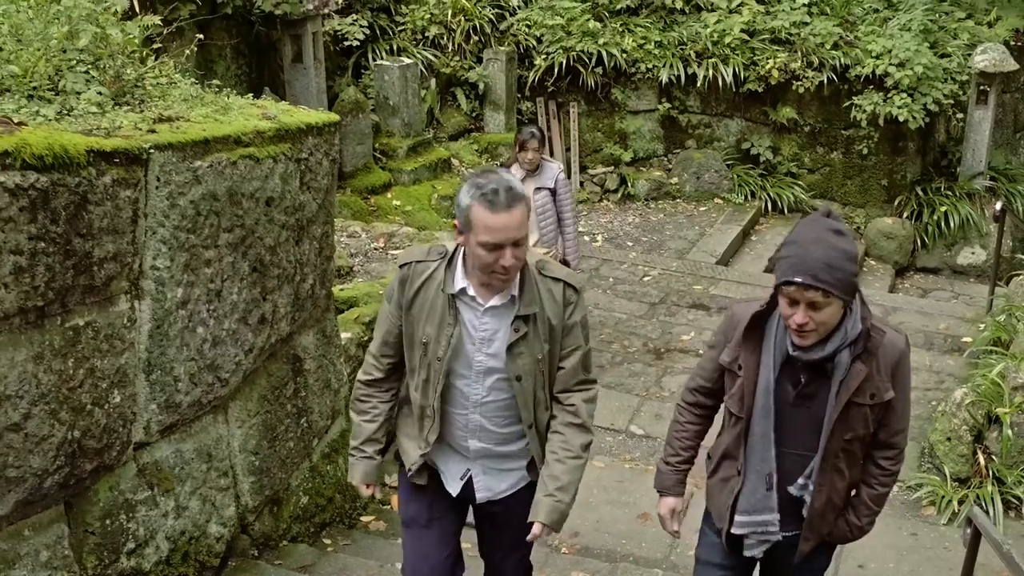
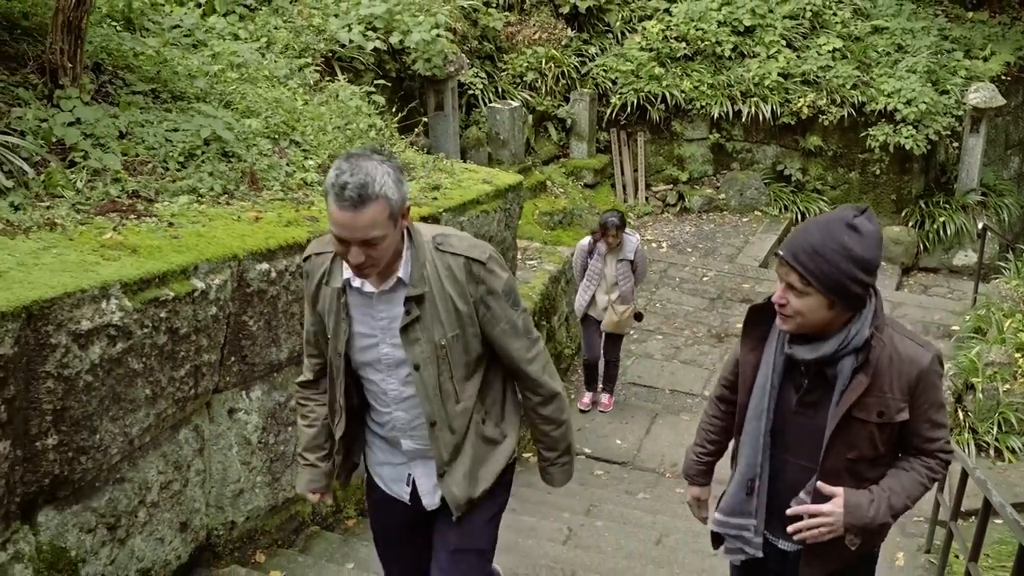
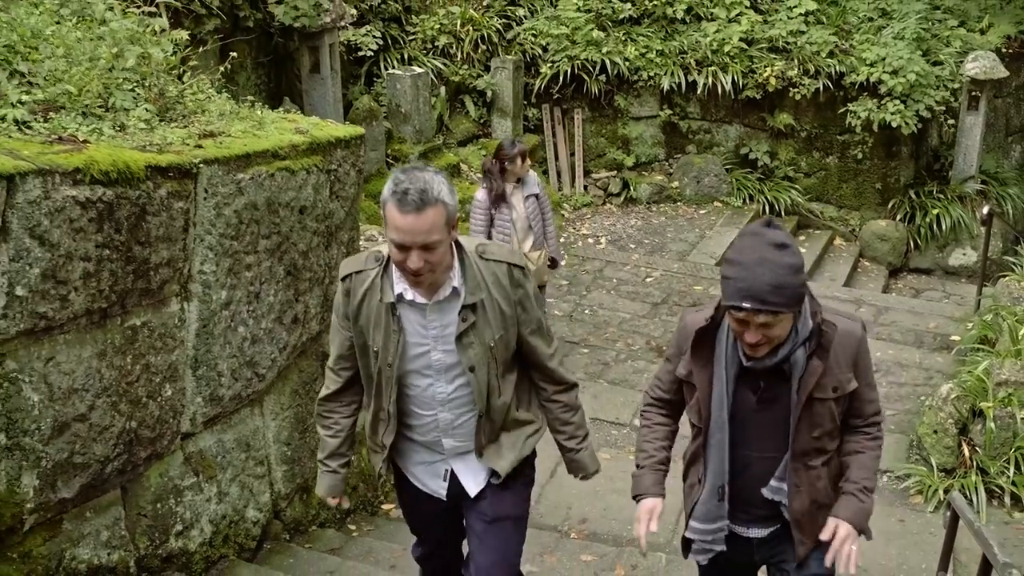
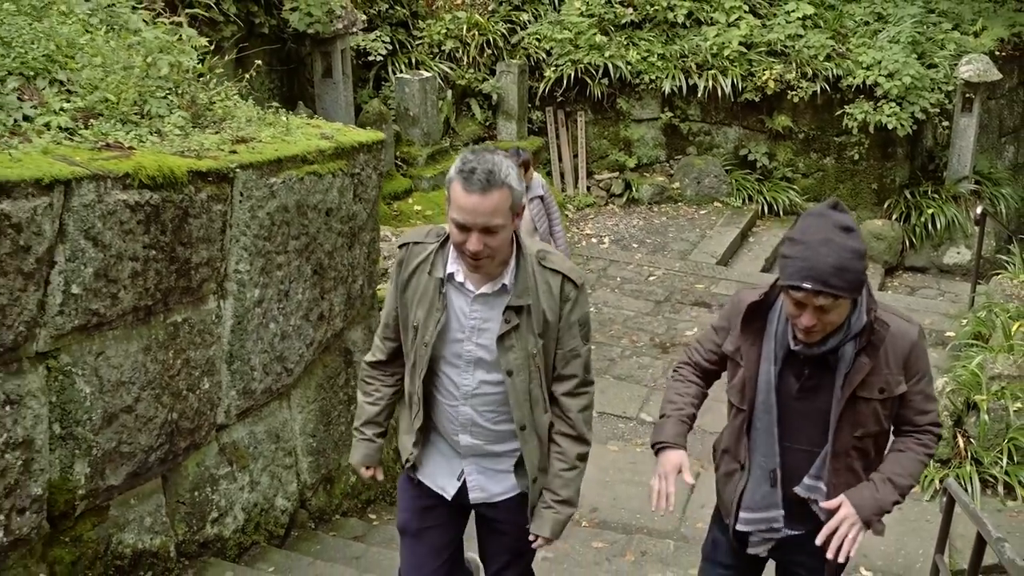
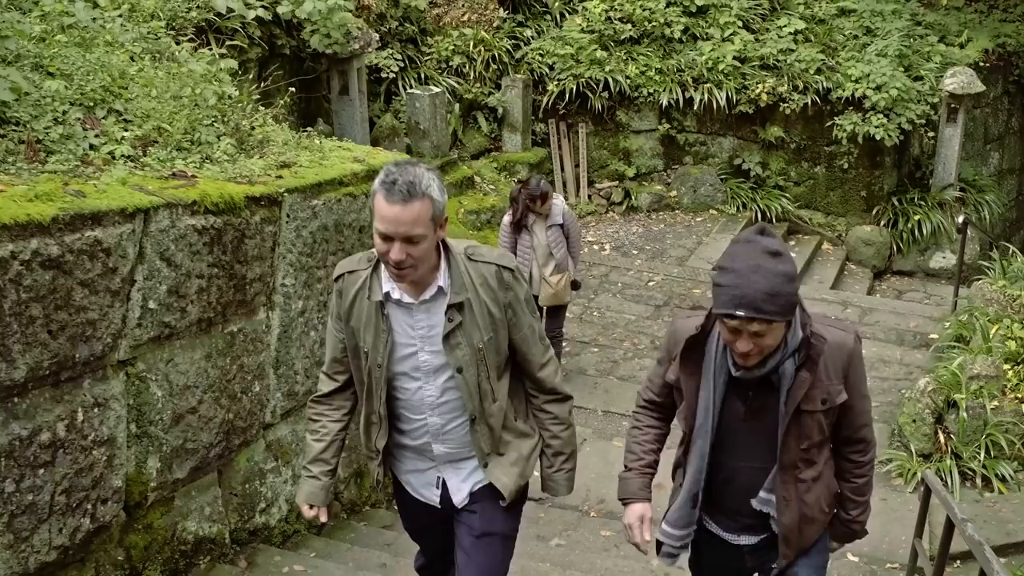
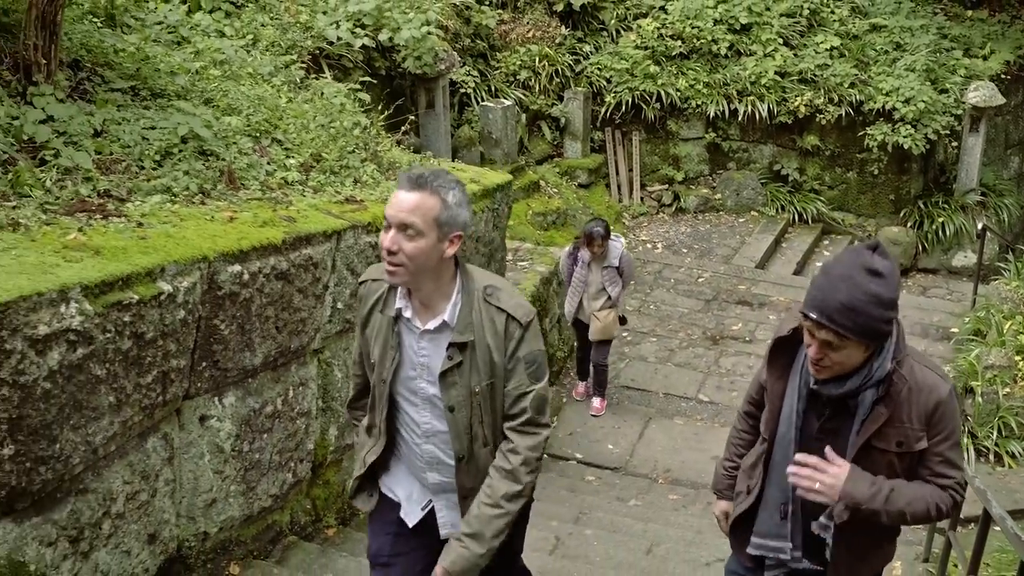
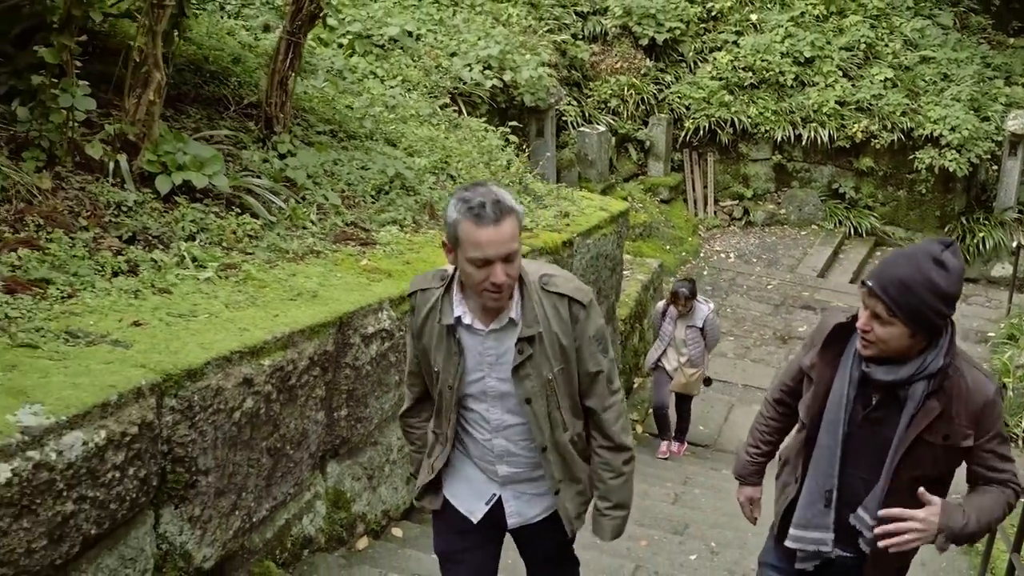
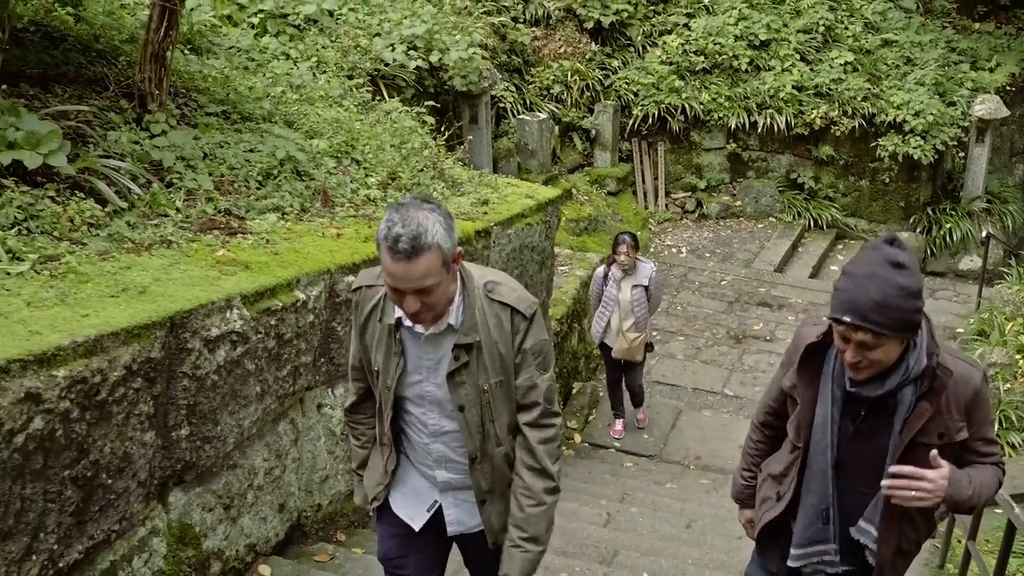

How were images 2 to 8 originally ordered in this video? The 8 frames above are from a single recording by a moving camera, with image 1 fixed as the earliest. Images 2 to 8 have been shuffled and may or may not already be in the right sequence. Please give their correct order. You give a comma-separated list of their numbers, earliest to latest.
3, 4, 5, 6, 2, 8, 7
